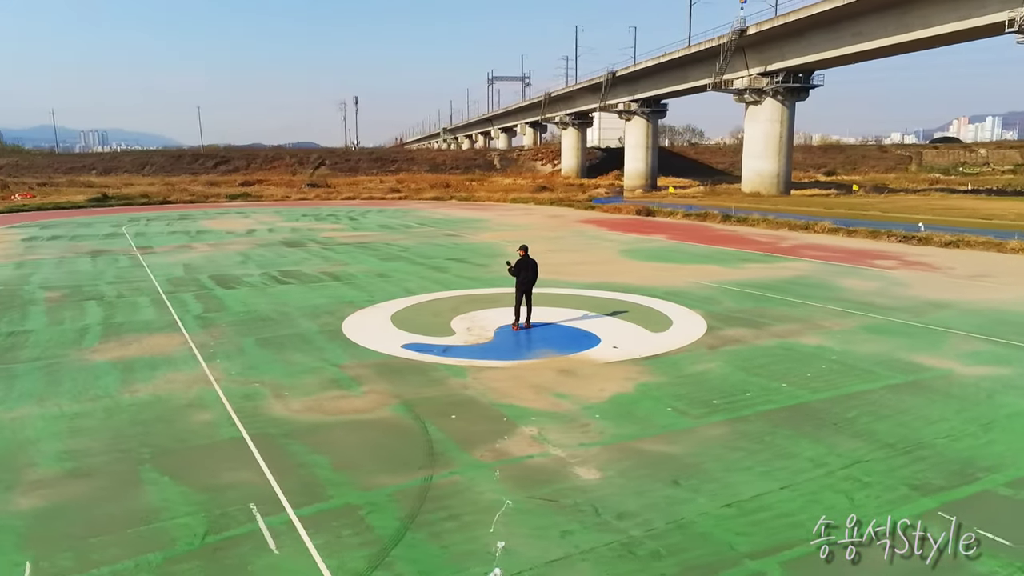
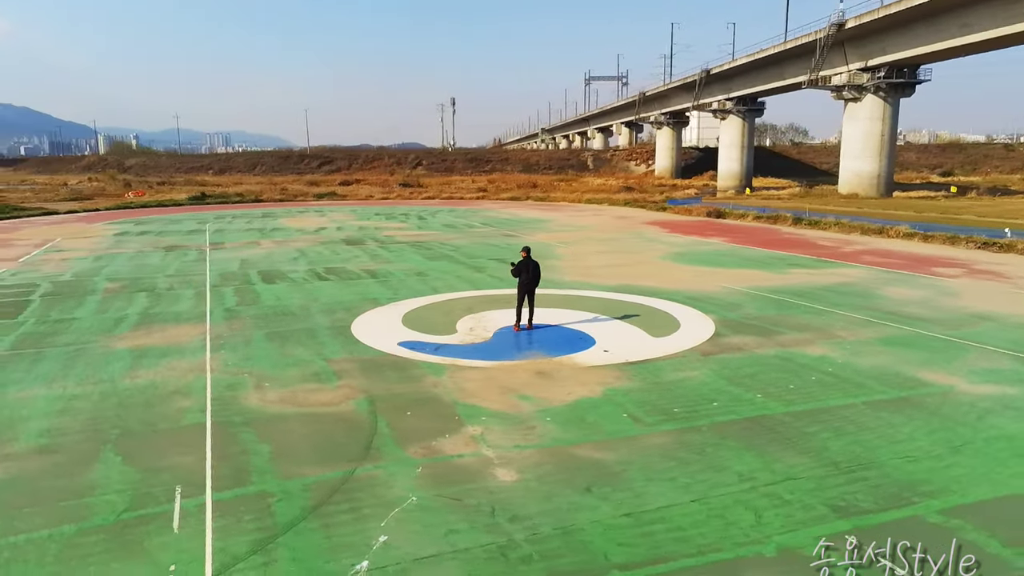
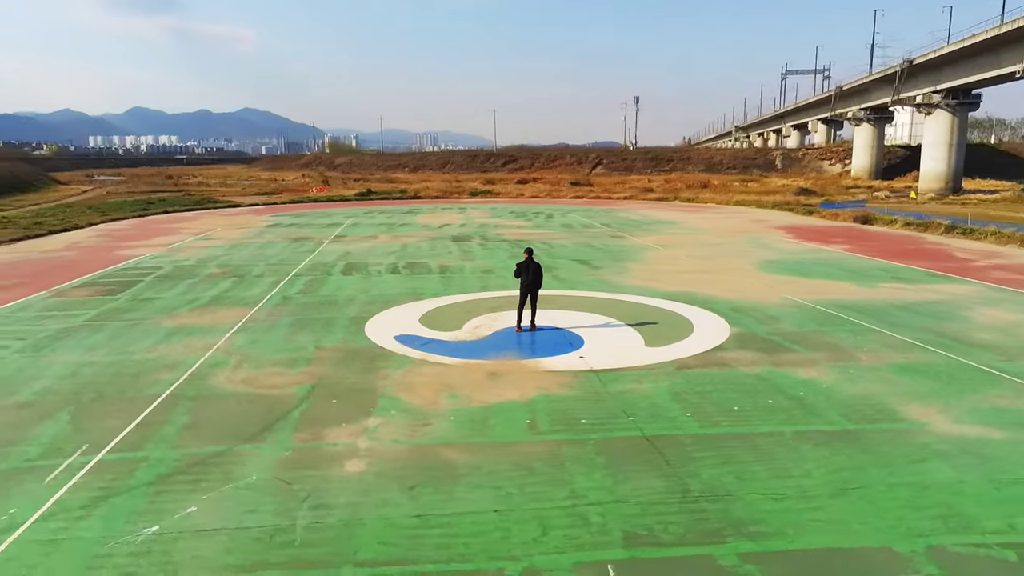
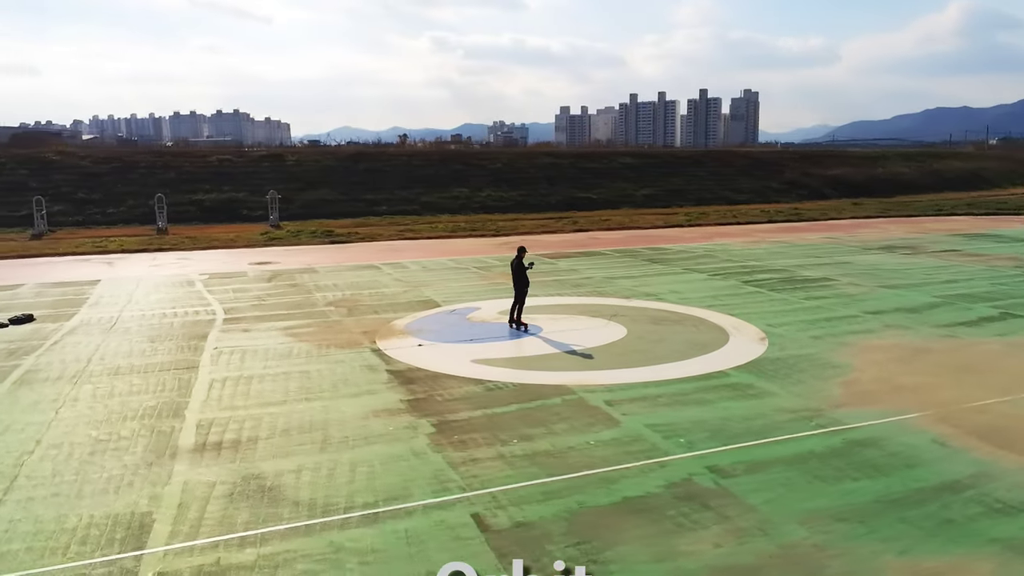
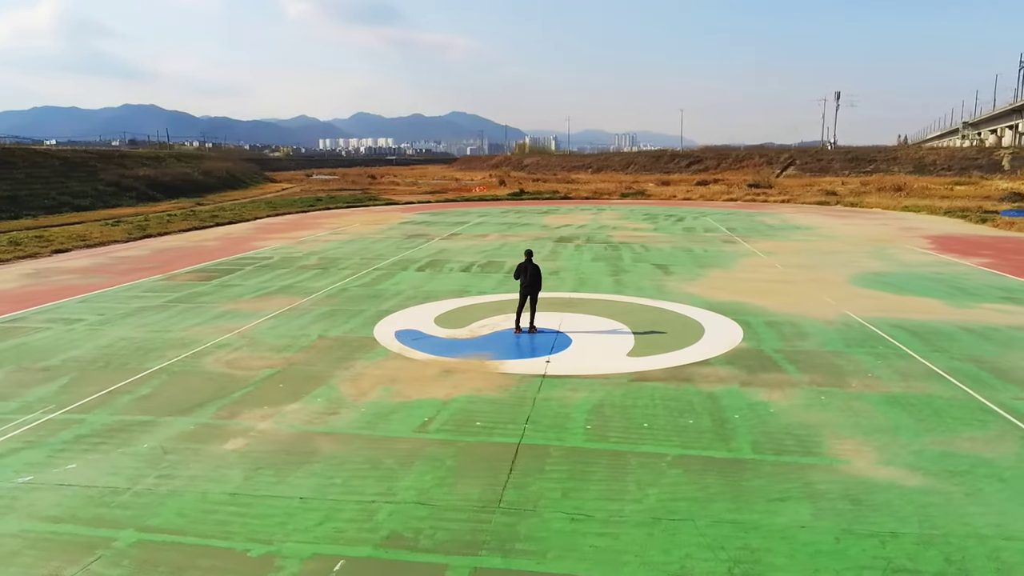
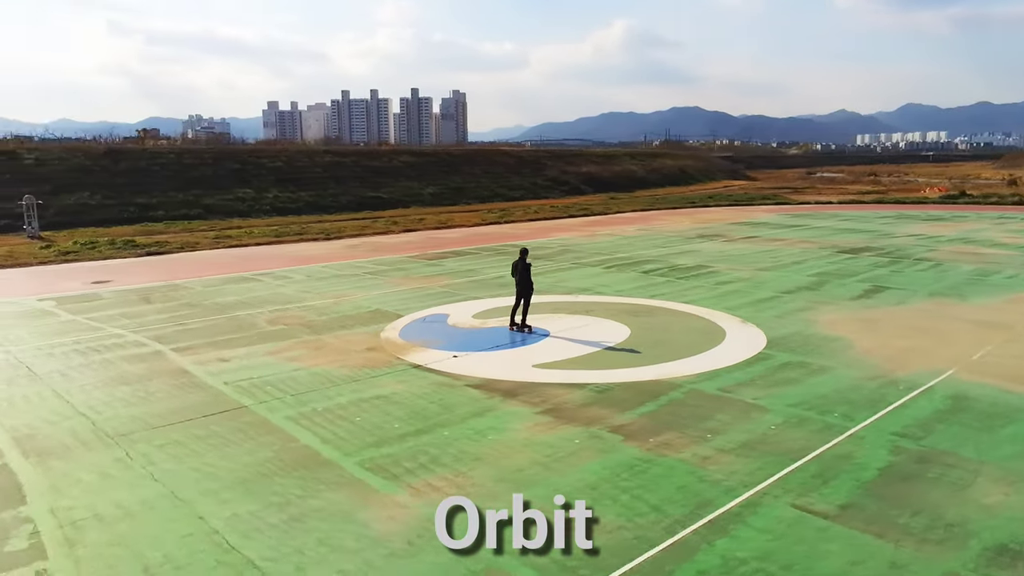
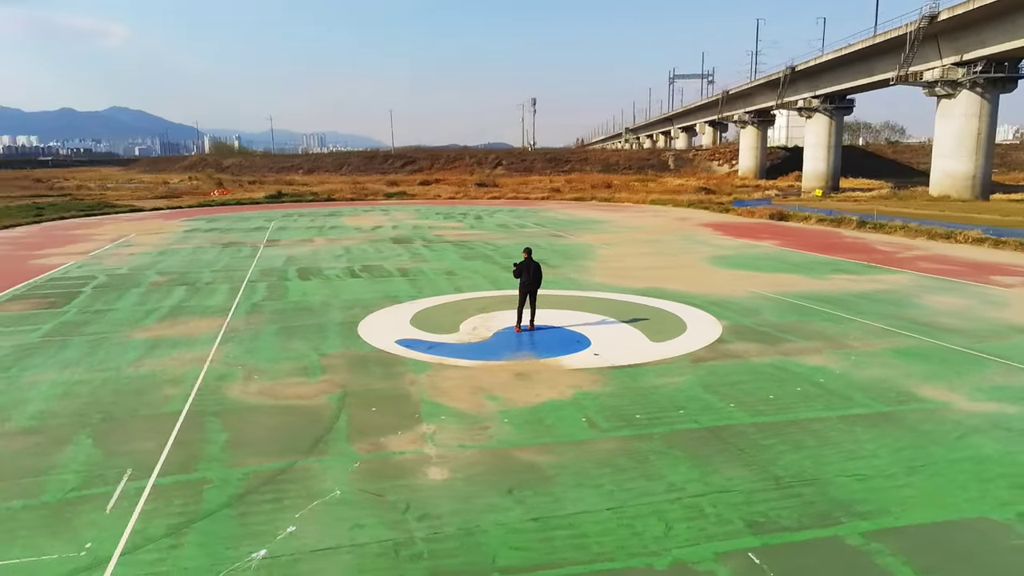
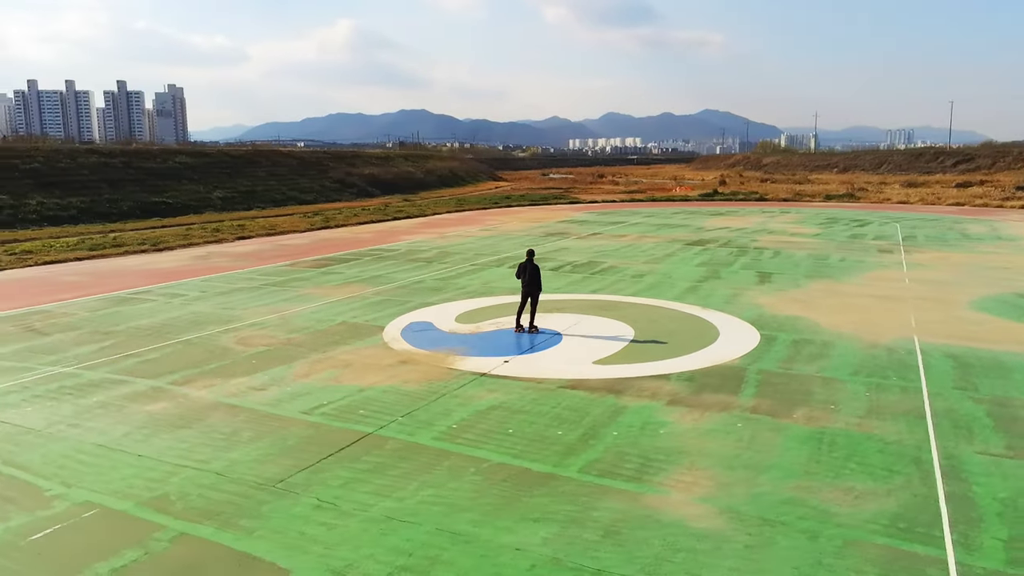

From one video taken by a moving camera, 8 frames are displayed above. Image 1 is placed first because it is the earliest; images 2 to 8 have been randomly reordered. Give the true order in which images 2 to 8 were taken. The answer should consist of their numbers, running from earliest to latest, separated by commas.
2, 7, 3, 5, 8, 6, 4
